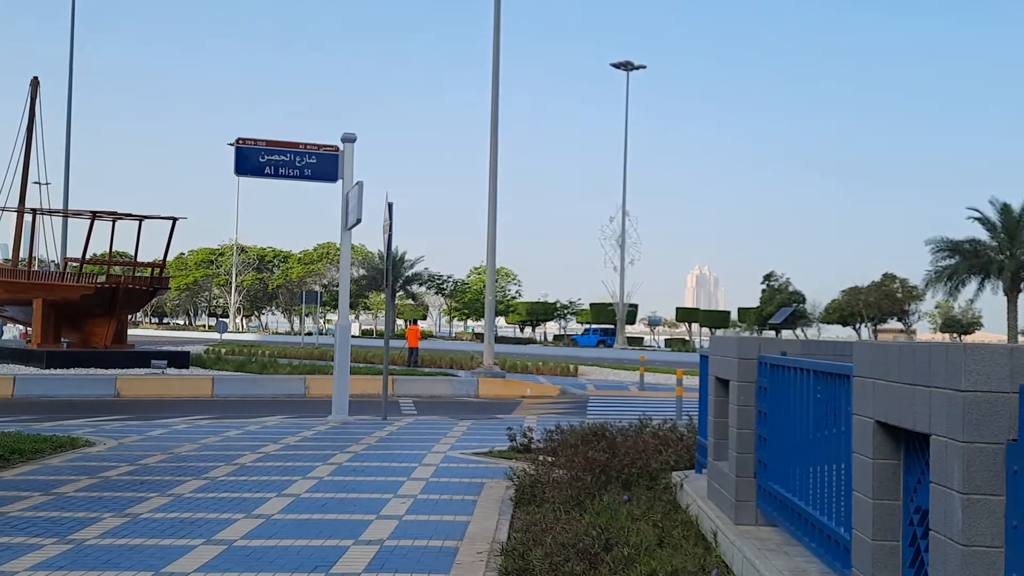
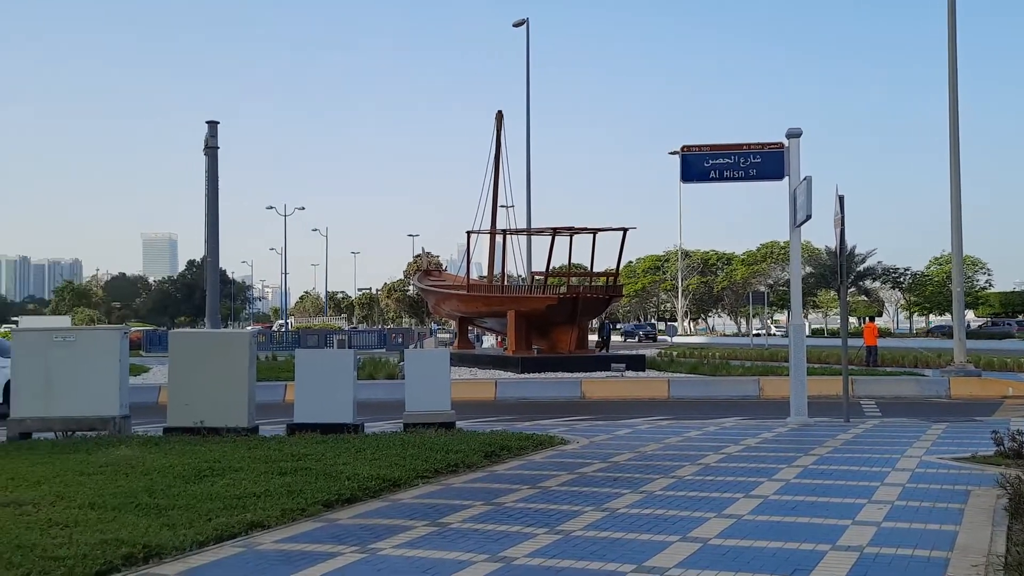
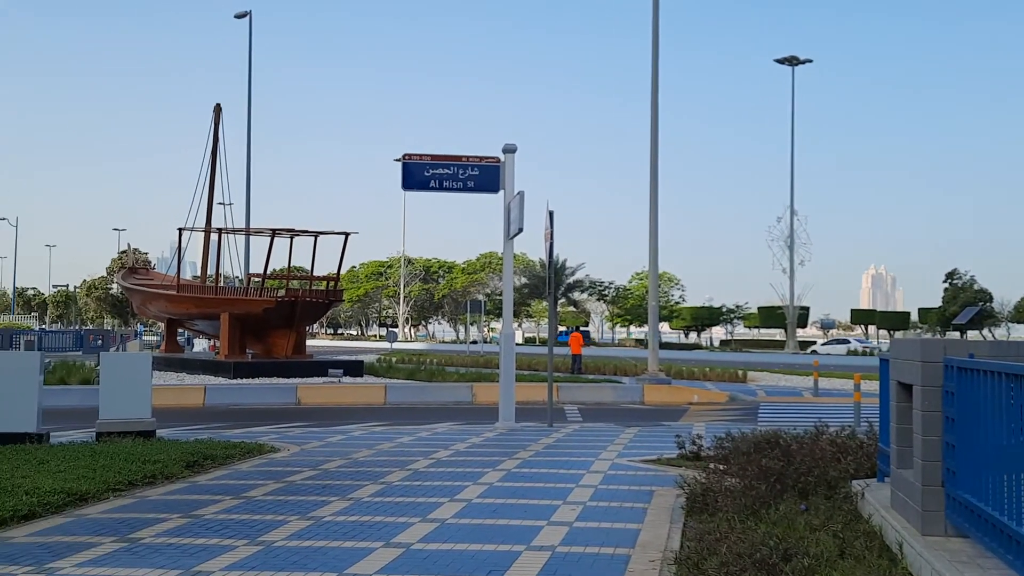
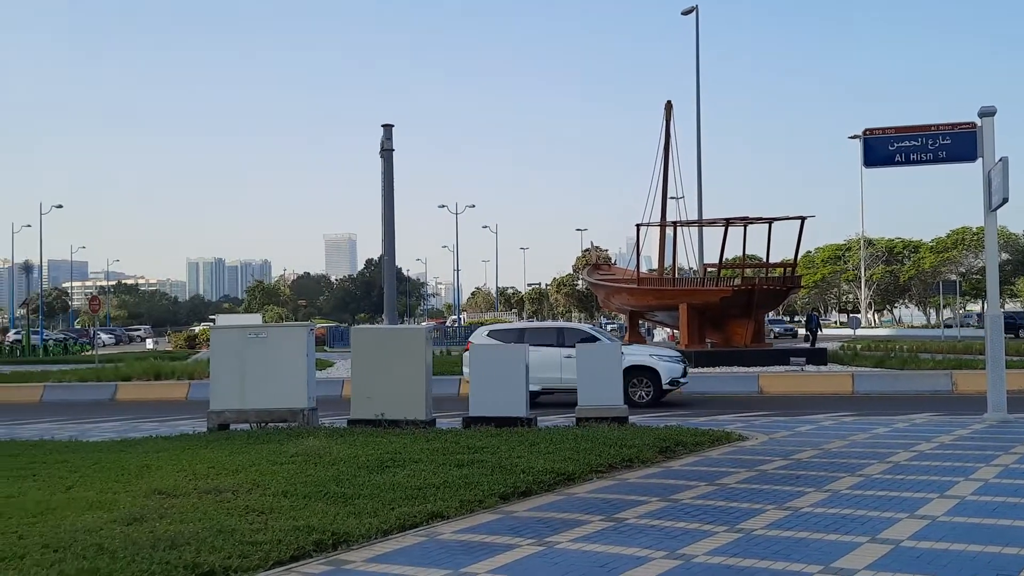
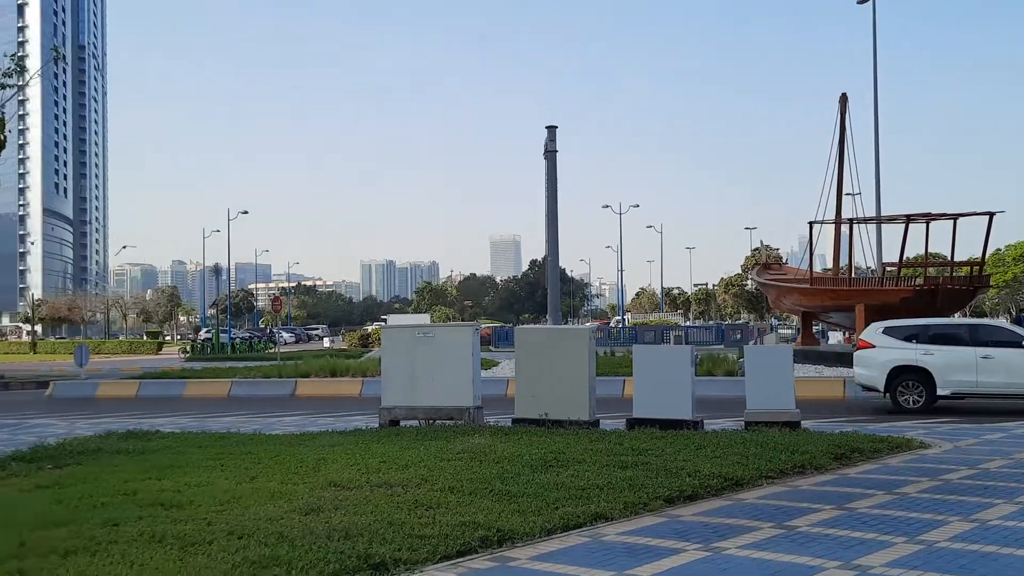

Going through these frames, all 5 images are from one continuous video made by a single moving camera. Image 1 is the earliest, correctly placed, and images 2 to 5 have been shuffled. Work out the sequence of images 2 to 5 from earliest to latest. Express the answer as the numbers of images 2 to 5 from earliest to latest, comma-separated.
3, 2, 4, 5
